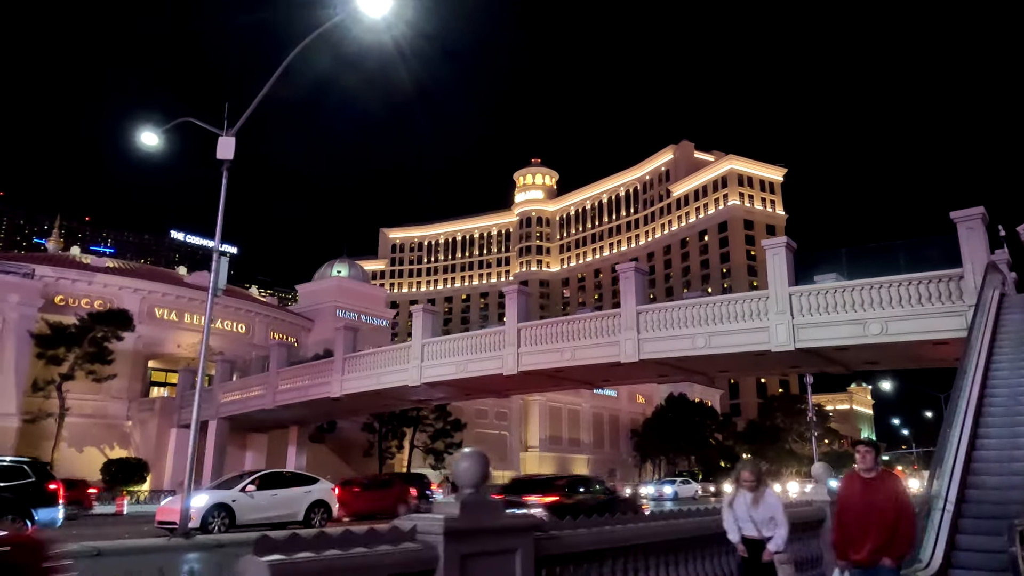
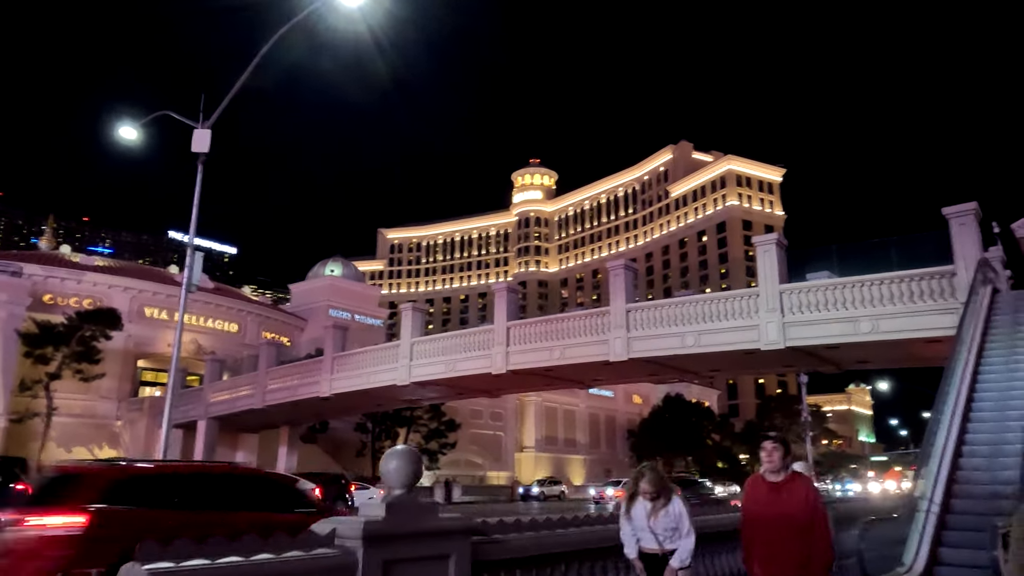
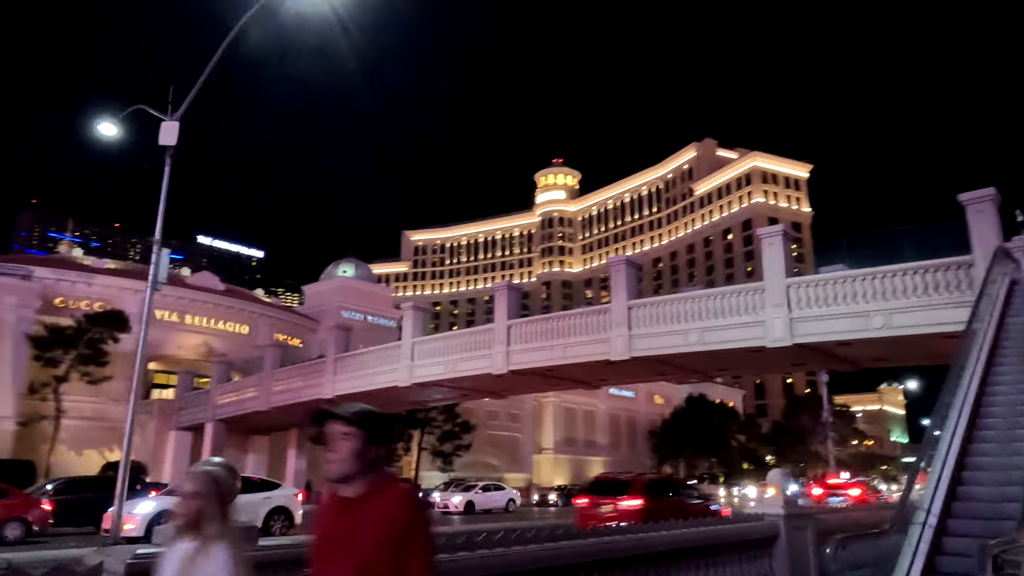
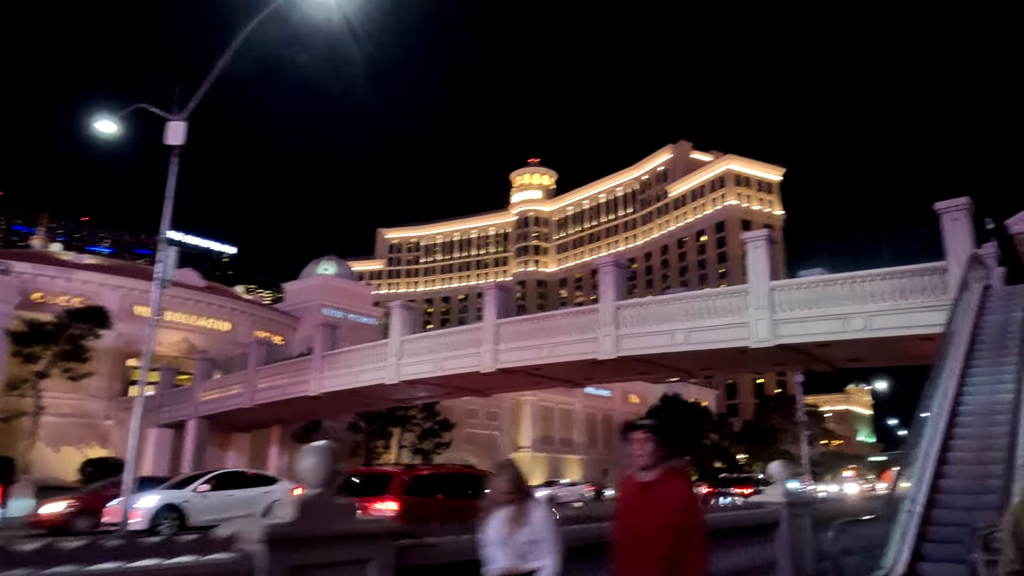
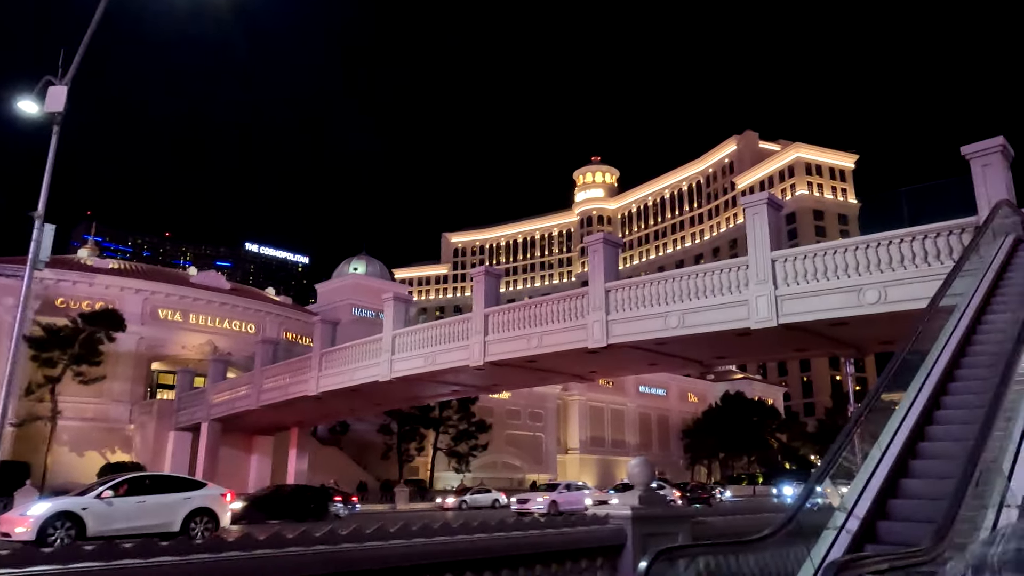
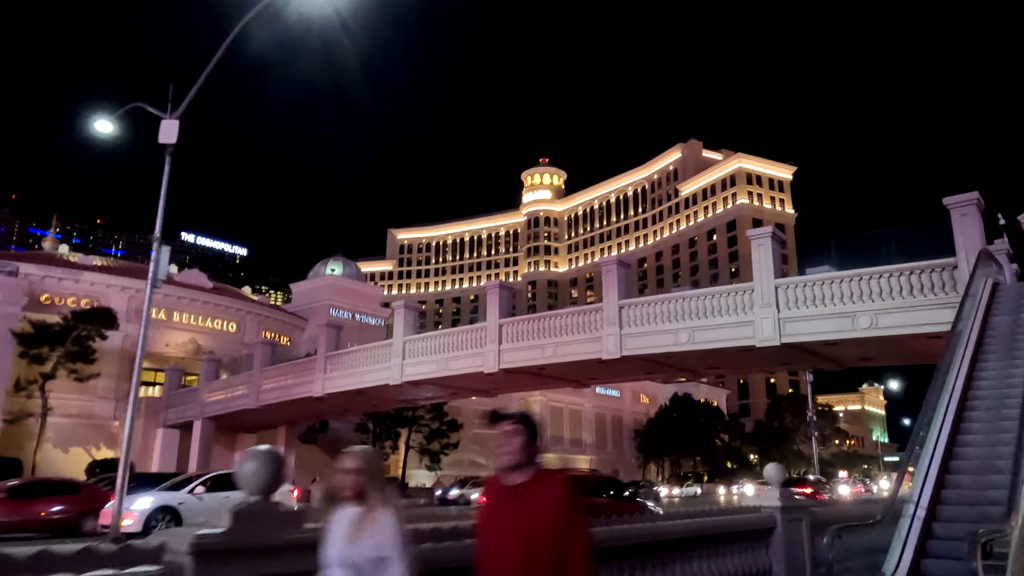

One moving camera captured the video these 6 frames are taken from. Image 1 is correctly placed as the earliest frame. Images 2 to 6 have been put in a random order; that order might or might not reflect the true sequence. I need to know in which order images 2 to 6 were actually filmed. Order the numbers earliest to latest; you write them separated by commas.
2, 4, 6, 3, 5
